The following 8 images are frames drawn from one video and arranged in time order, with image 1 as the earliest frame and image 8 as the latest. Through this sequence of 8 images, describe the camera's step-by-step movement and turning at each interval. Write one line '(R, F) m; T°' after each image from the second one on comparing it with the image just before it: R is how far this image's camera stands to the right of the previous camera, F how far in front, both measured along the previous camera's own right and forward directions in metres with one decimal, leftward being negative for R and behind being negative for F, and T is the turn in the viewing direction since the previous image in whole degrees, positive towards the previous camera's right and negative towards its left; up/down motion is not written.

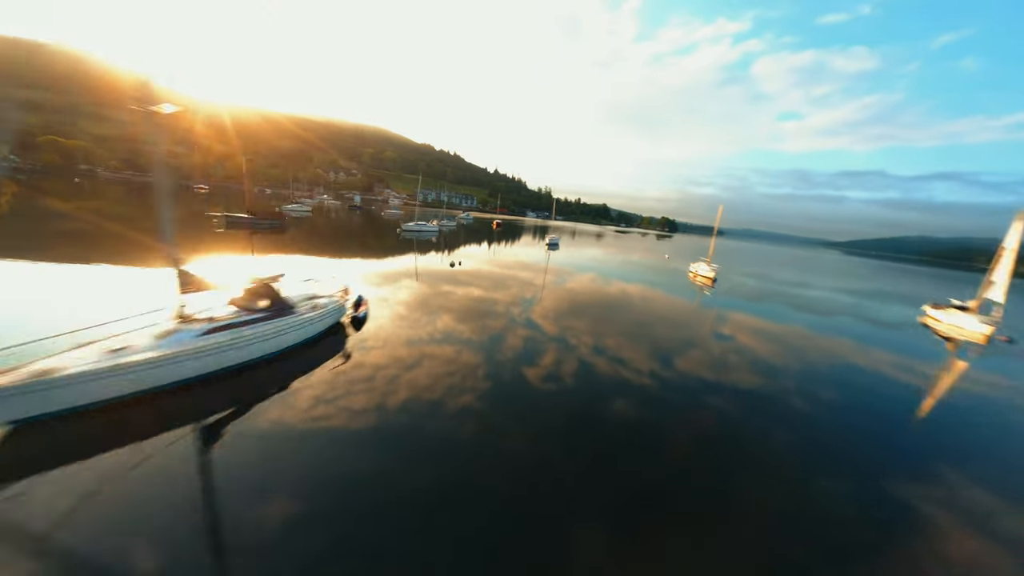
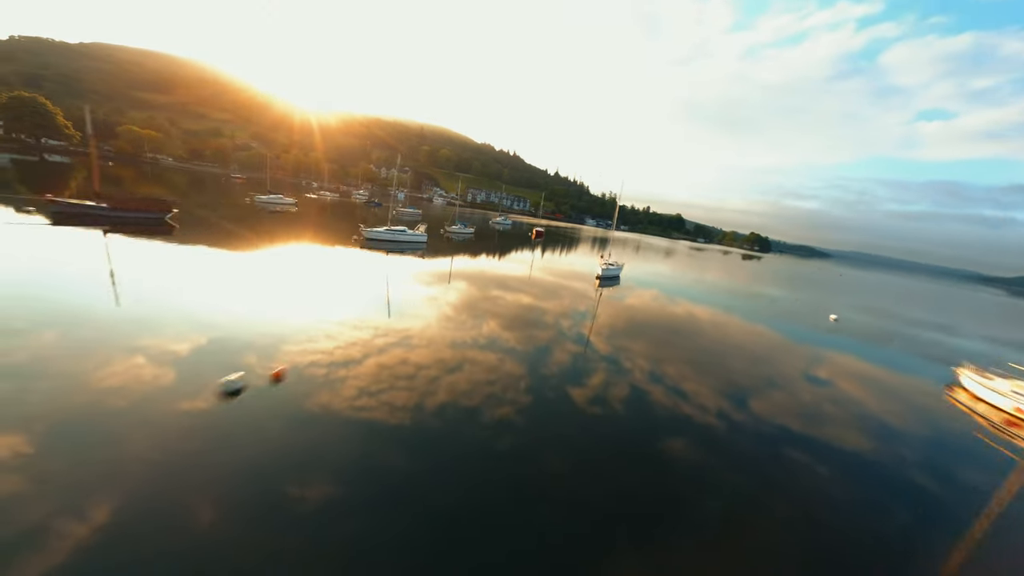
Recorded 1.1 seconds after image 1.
(+1.4, +1.7) m; -11°
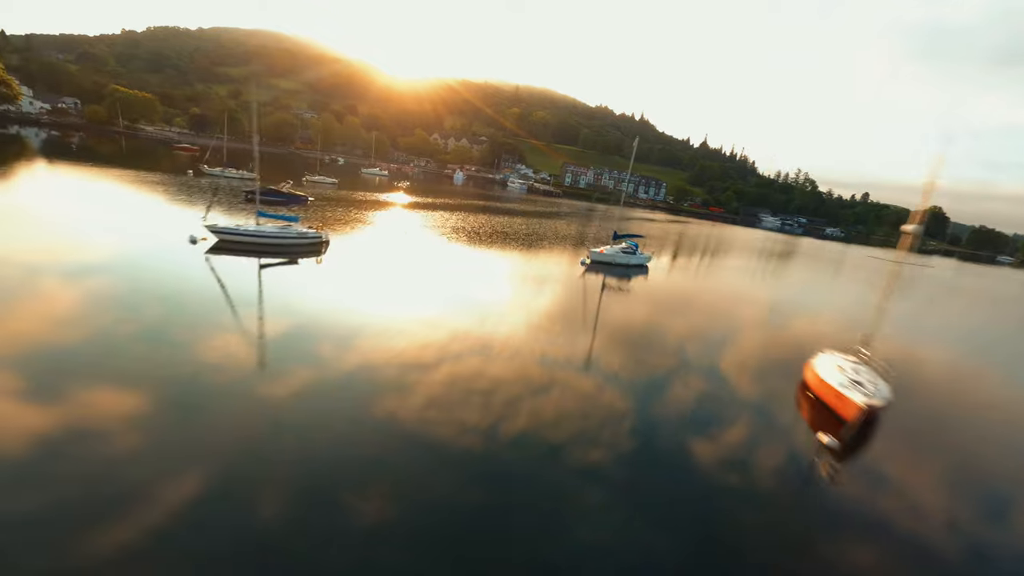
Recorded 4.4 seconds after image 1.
(+0.3, +5.9) m; -17°
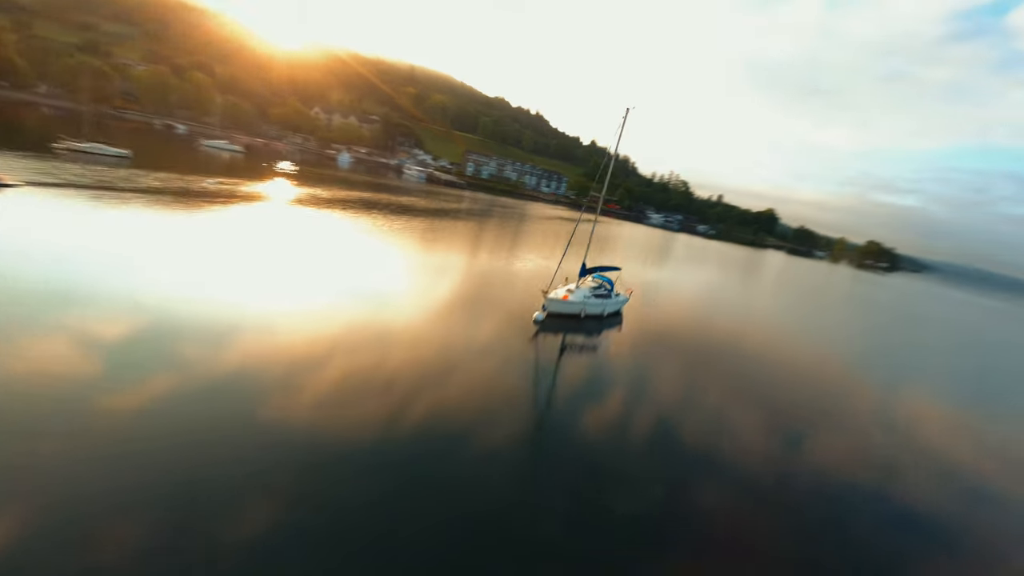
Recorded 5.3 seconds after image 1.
(+0.4, -0.4) m; +14°
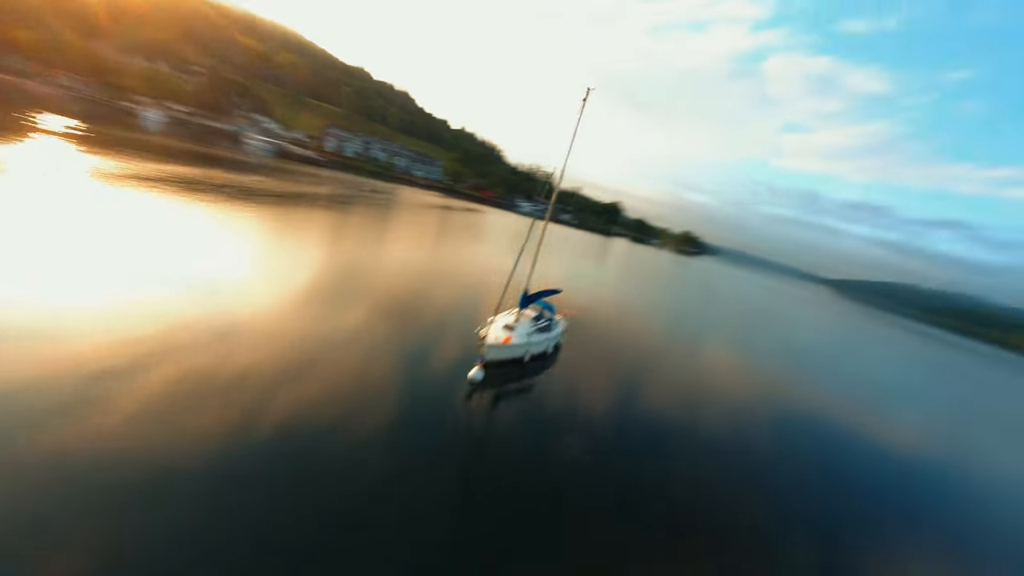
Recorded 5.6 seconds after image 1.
(+0.3, -0.4) m; +18°
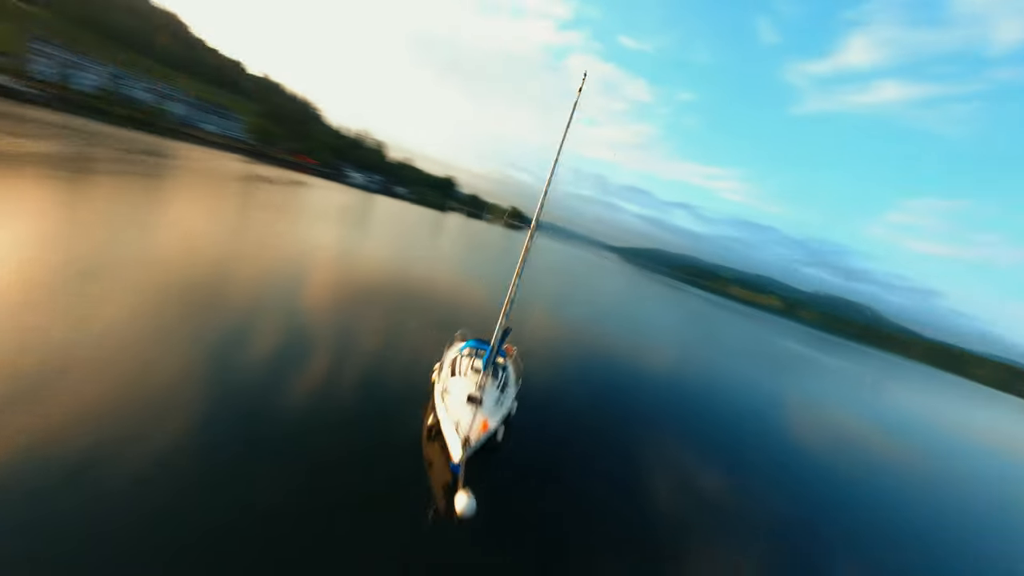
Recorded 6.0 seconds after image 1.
(-1.3, +0.5) m; +26°
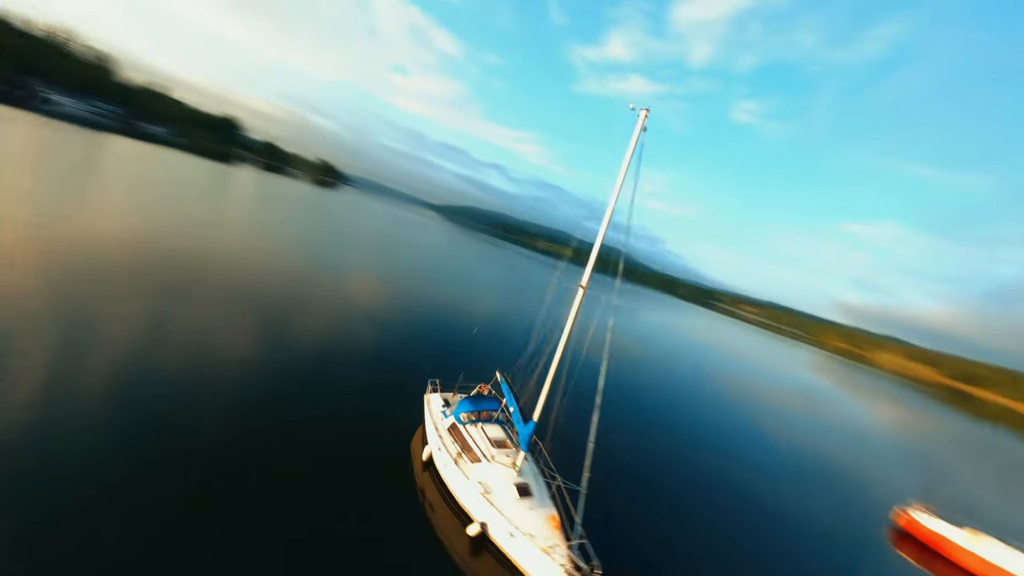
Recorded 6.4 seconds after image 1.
(-0.8, -0.1) m; +27°
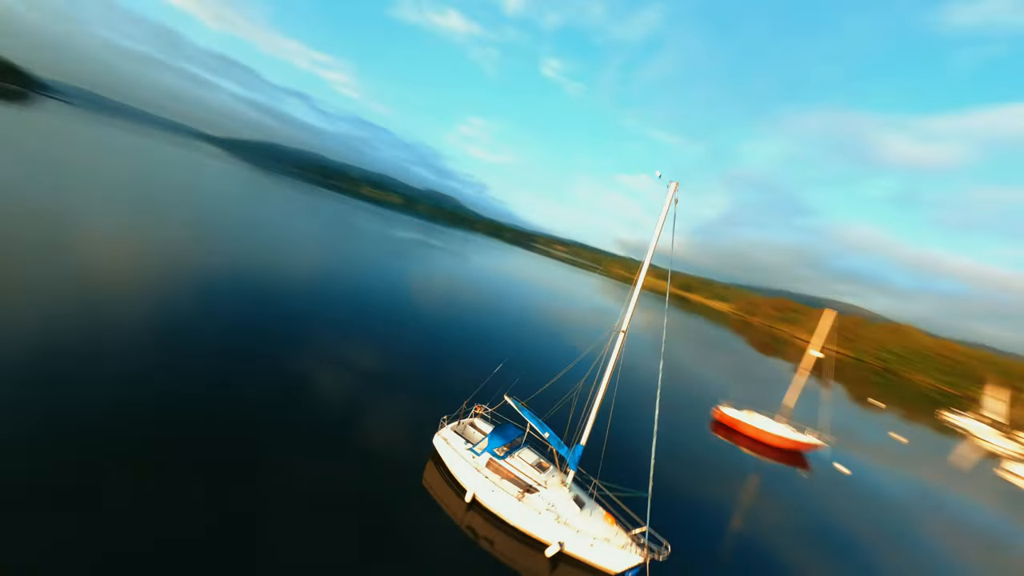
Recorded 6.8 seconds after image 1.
(-1.5, +0.4) m; +26°
